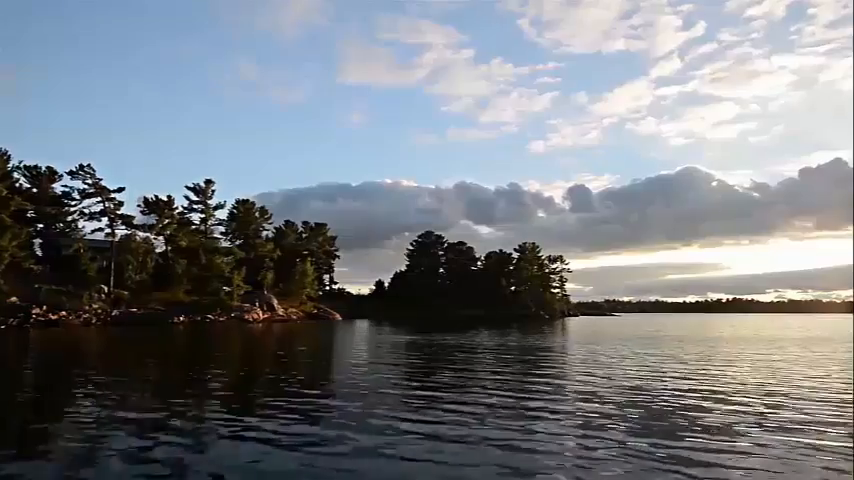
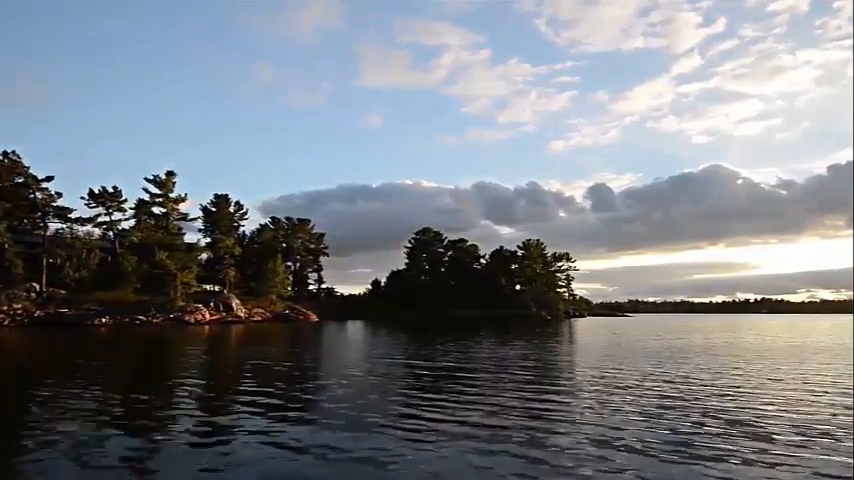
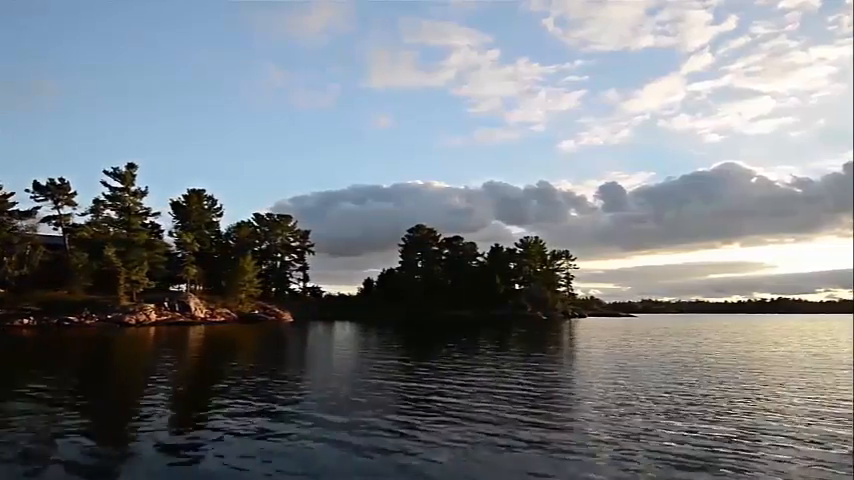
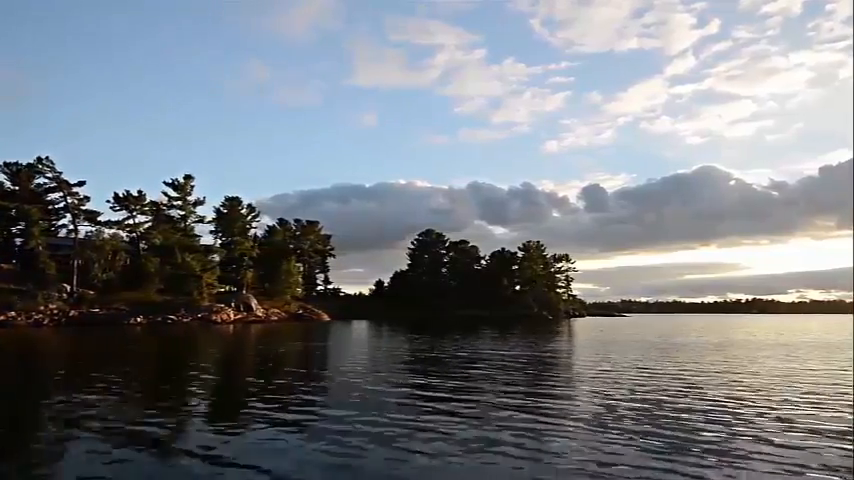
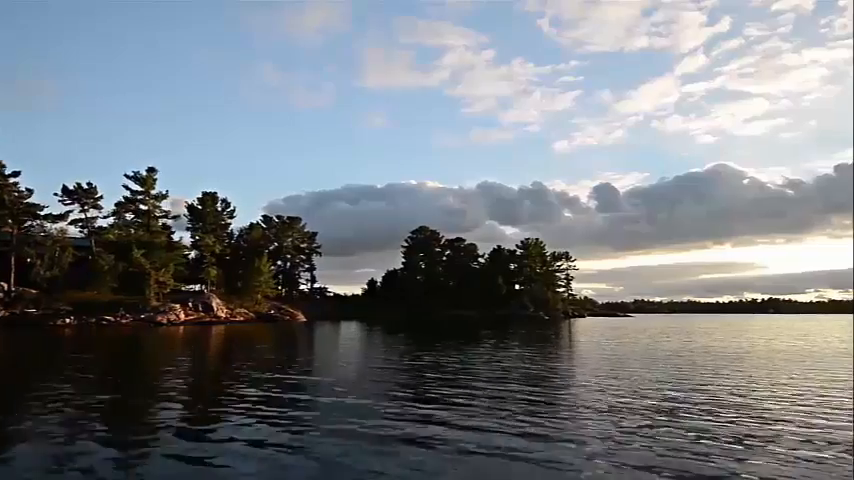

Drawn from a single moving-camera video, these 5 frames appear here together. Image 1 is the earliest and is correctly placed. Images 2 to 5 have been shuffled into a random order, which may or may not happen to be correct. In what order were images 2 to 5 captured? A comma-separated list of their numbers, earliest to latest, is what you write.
4, 2, 5, 3
